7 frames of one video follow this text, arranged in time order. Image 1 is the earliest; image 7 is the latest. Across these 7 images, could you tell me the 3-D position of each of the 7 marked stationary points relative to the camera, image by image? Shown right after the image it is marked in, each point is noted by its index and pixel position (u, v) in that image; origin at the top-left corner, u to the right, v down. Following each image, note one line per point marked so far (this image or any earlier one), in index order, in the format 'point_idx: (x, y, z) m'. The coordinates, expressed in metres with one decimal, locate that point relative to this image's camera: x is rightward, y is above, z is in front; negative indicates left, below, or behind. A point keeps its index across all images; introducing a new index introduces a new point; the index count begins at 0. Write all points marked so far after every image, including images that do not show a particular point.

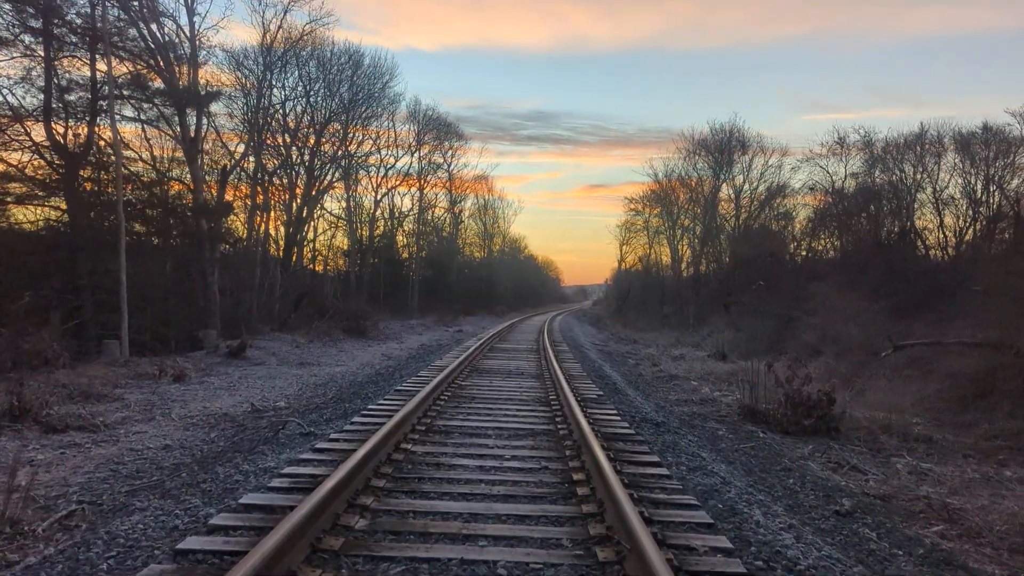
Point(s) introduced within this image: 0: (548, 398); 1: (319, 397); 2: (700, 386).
0: (+0.5, -1.3, +10.2) m
1: (-2.5, -1.4, +11.0) m
2: (+3.3, -1.8, +15.1) m
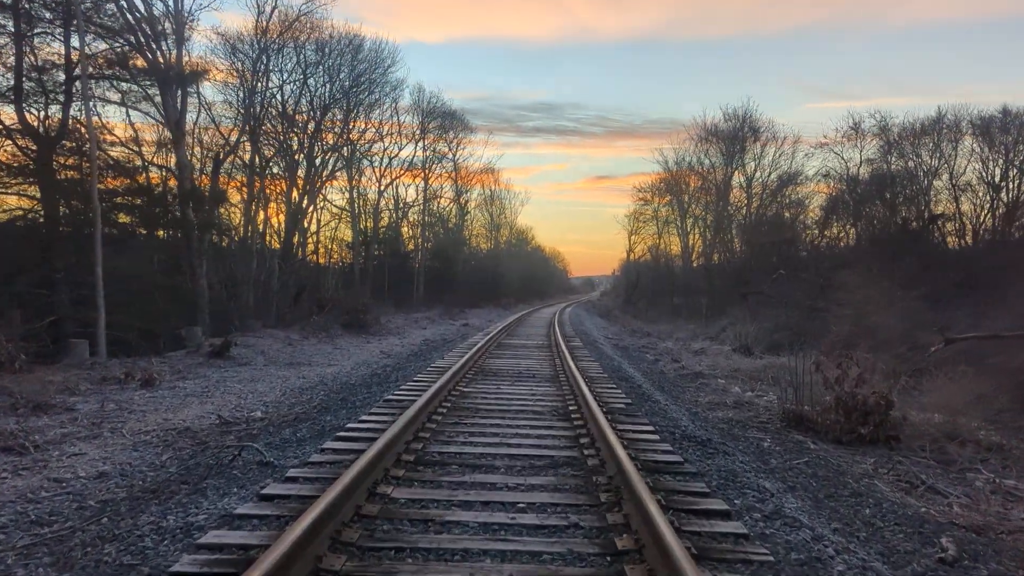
0: (+0.6, -1.2, +8.8) m
1: (-2.4, -1.3, +9.6) m
2: (+3.5, -1.6, +13.7) m
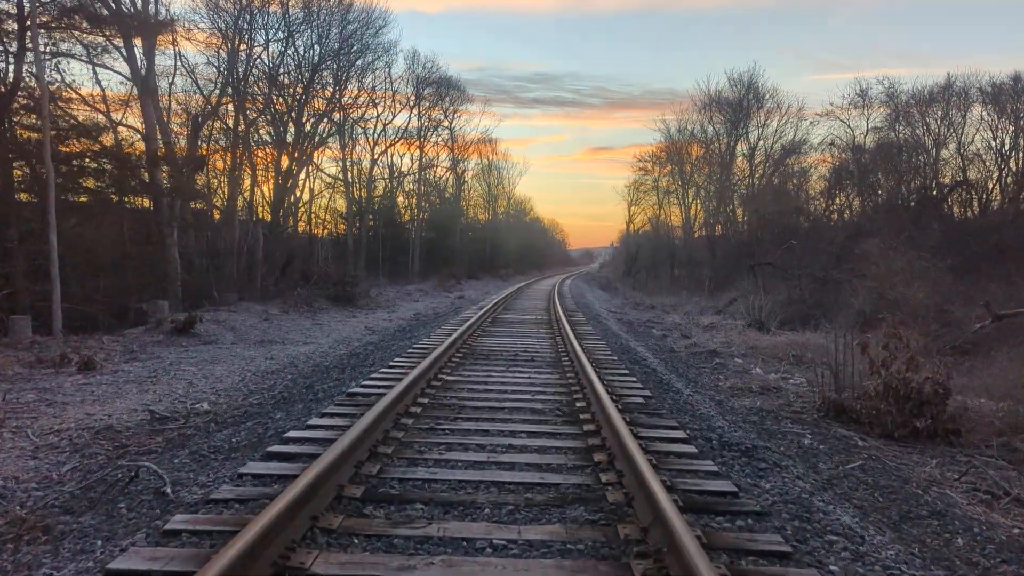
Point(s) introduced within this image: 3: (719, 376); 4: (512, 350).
0: (+0.5, -0.9, +7.4) m
1: (-2.4, -1.0, +8.2) m
2: (+3.4, -1.2, +12.3) m
3: (+2.7, -1.1, +11.1) m
4: (+0.1, -0.7, +10.8) m
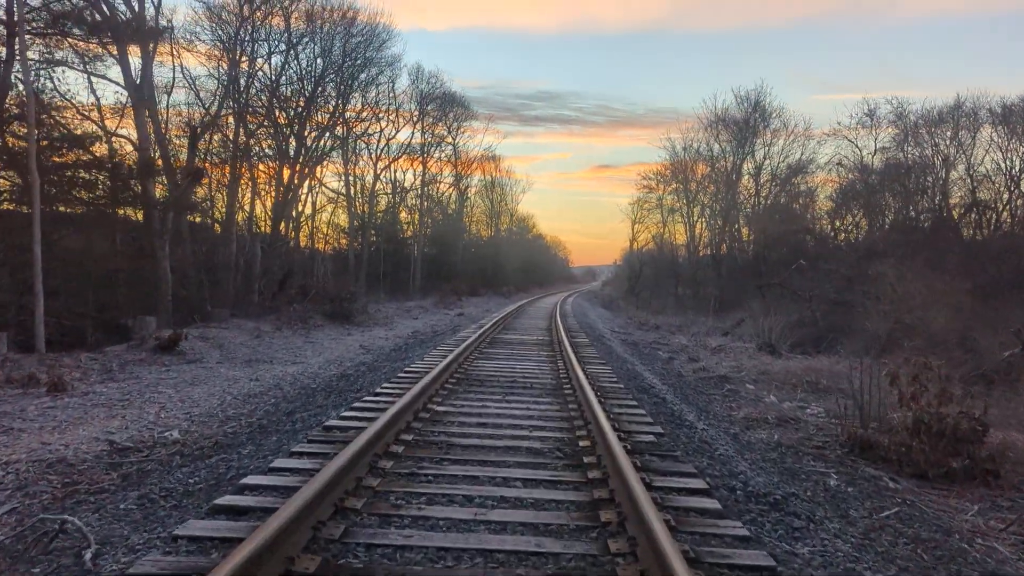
0: (+0.5, -1.1, +6.8) m
1: (-2.4, -1.2, +7.5) m
2: (+3.4, -1.5, +11.6) m
3: (+2.7, -1.4, +10.4) m
4: (+0.1, -0.9, +10.2) m
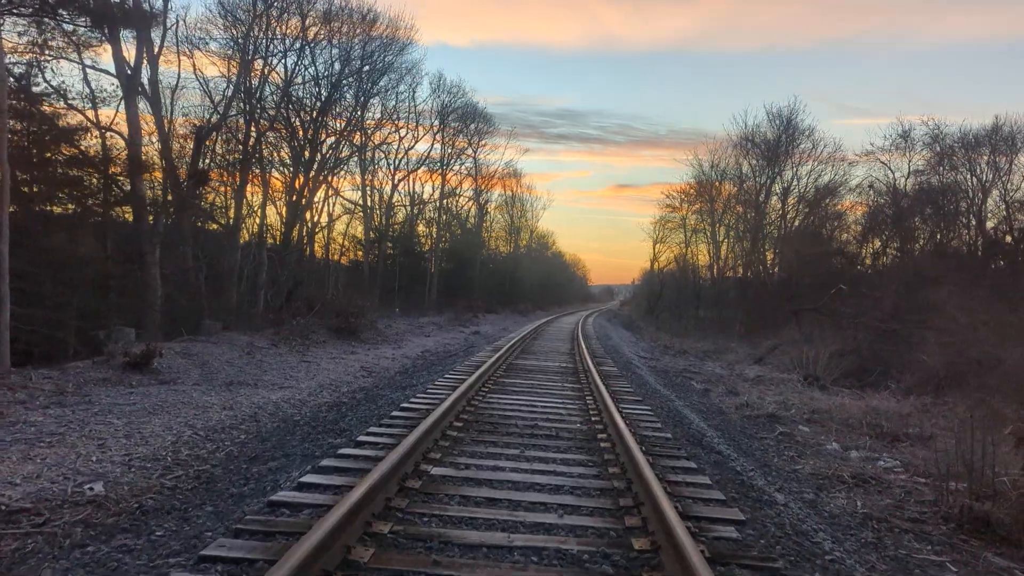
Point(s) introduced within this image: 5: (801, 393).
0: (+0.6, -1.2, +5.1) m
1: (-2.3, -1.3, +6.0) m
2: (+3.6, -1.8, +9.9) m
3: (+2.9, -1.7, +8.8) m
4: (+0.2, -1.2, +8.6) m
5: (+4.9, -1.8, +14.4) m
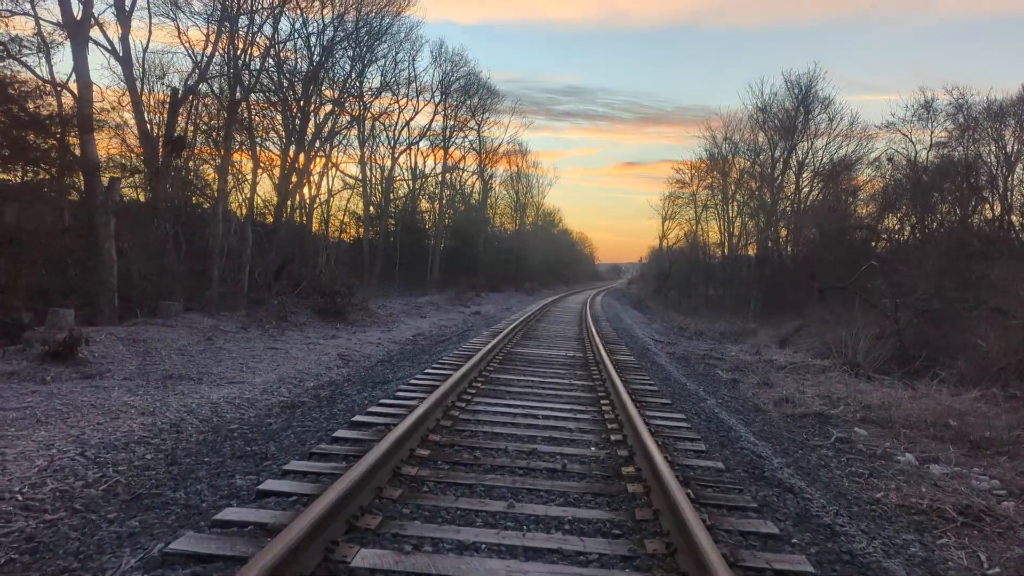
0: (+0.5, -1.1, +3.3) m
1: (-2.3, -1.1, +4.1) m
2: (+3.6, -1.5, +8.1) m
3: (+2.8, -1.5, +6.9) m
4: (+0.2, -0.9, +6.7) m
5: (+4.9, -1.4, +12.5) m
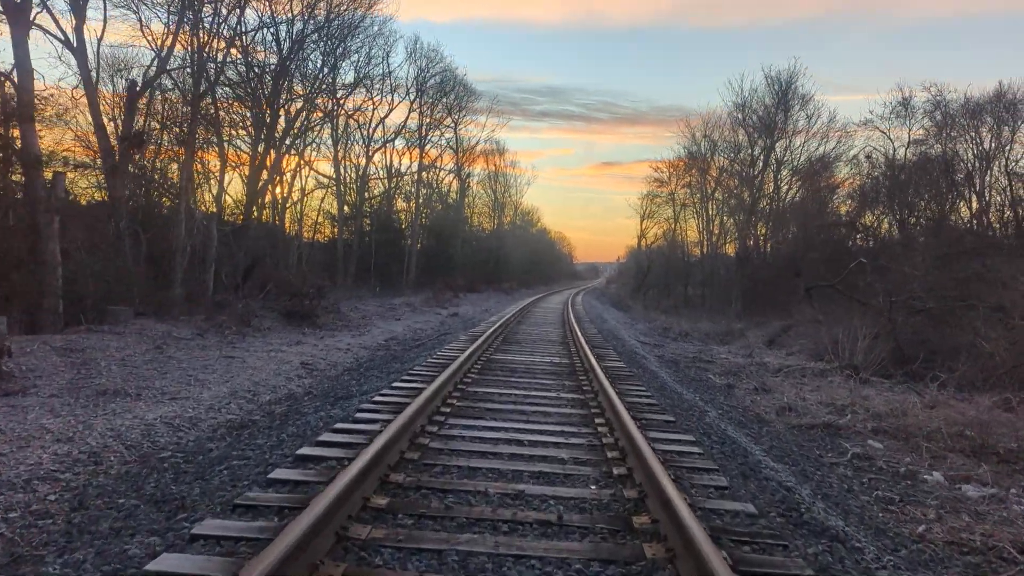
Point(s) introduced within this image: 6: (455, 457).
0: (+0.5, -1.1, +2.4) m
1: (-2.4, -1.2, +3.1) m
2: (+3.4, -1.5, +7.2) m
3: (+2.7, -1.5, +6.0) m
4: (+0.1, -0.9, +5.8) m
5: (+4.6, -1.4, +11.7) m
6: (-0.3, -1.0, +4.9) m
